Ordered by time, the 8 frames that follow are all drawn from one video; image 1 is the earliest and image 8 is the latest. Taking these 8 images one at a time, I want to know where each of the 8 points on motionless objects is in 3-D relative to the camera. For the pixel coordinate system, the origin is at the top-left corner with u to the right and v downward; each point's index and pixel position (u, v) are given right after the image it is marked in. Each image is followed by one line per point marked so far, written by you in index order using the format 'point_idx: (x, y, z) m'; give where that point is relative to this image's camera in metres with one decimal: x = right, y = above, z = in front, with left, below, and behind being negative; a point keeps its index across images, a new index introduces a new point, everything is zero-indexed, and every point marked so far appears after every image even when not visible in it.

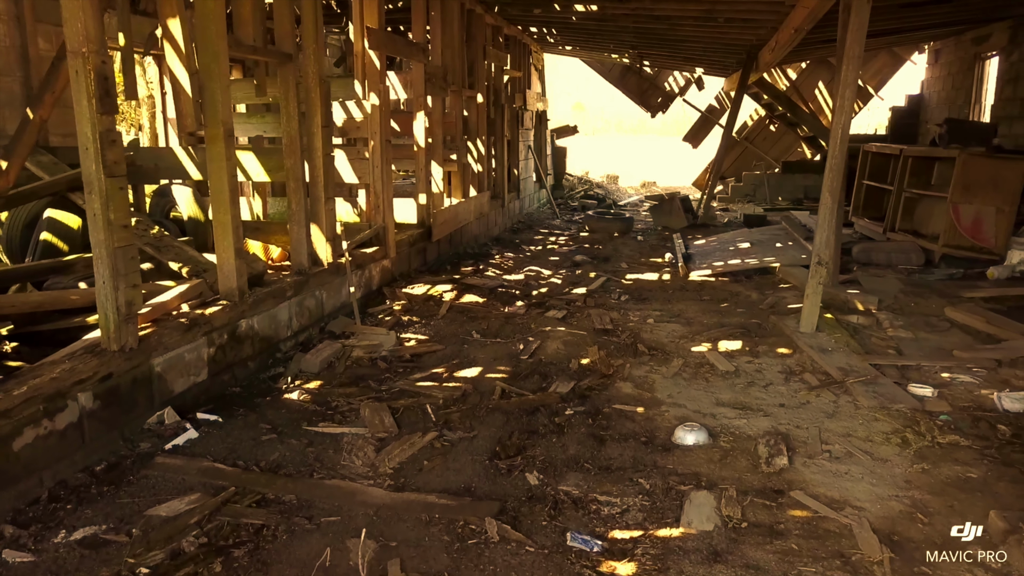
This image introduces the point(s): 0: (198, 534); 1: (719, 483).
0: (-1.5, -1.1, +2.9) m
1: (+1.1, -1.1, +3.4) m
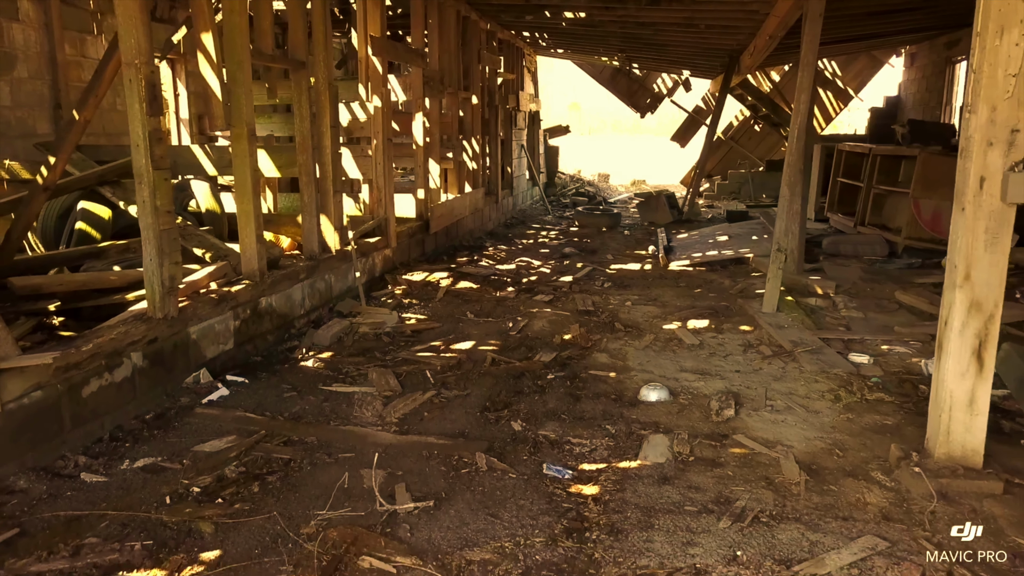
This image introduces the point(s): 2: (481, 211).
0: (-1.5, -1.0, +3.5) m
1: (+1.1, -0.9, +4.0) m
2: (-0.5, +1.4, +11.1) m
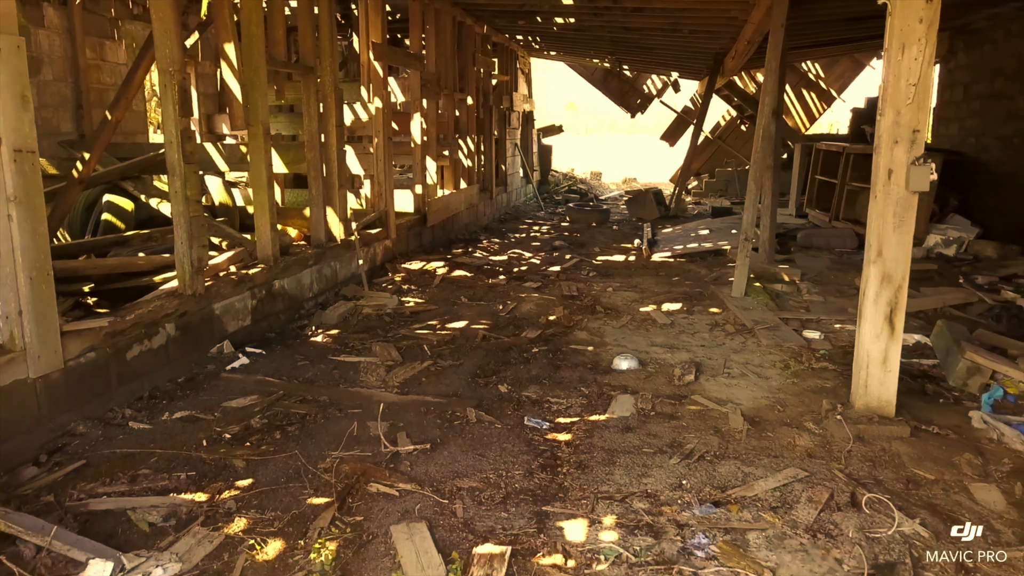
0: (-1.6, -0.8, +4.1) m
1: (+1.0, -0.8, +4.6) m
2: (-0.7, +1.5, +11.7) m
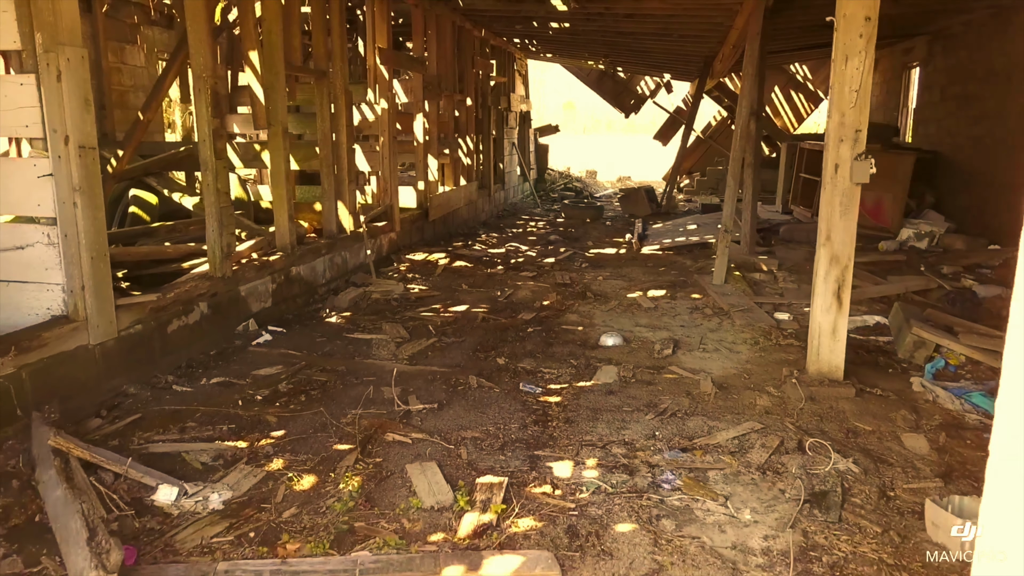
0: (-1.7, -0.7, +4.6) m
1: (+0.9, -0.6, +5.1) m
2: (-0.7, +1.7, +12.2) m
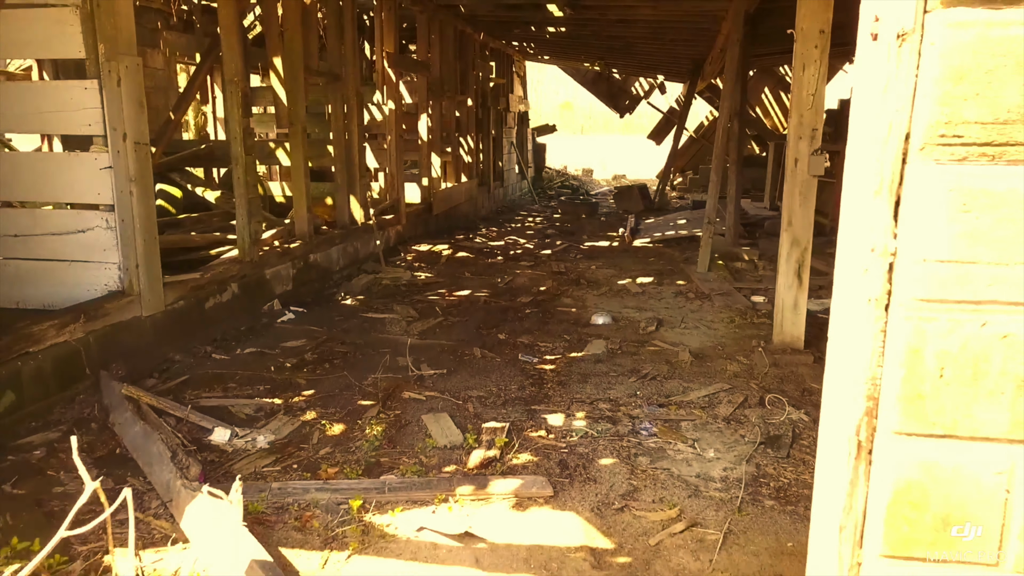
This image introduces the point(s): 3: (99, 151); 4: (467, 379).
0: (-1.7, -0.5, +5.2) m
1: (+0.9, -0.5, +5.7) m
2: (-0.8, +1.9, +12.8) m
3: (-2.9, +1.0, +4.3) m
4: (-0.3, -0.7, +4.8) m
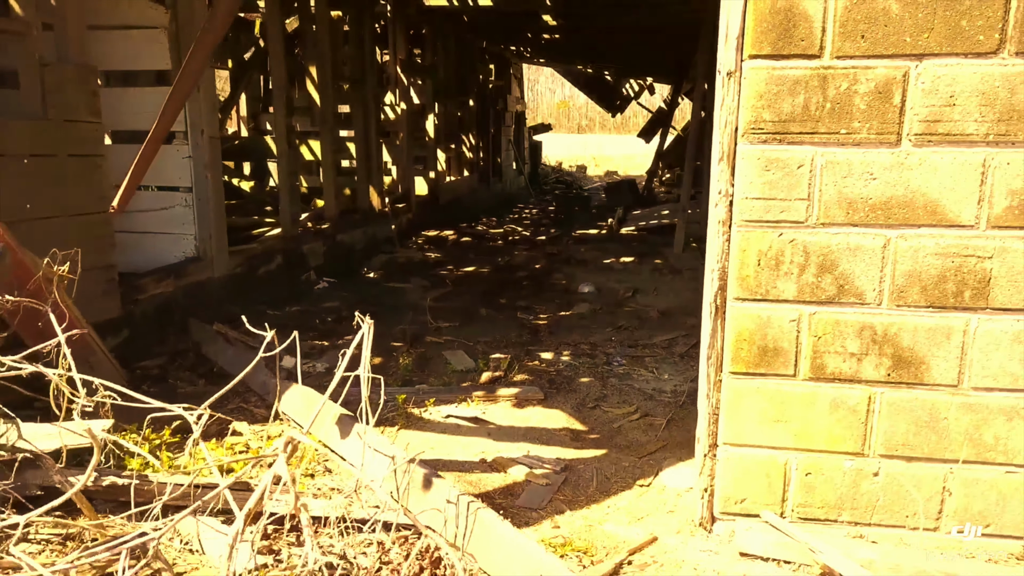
0: (-1.7, -0.2, +6.3) m
1: (+0.9, -0.1, +6.8) m
2: (-0.8, +2.2, +13.9) m
3: (-2.9, +1.3, +5.4) m
4: (-0.3, -0.4, +5.9) m
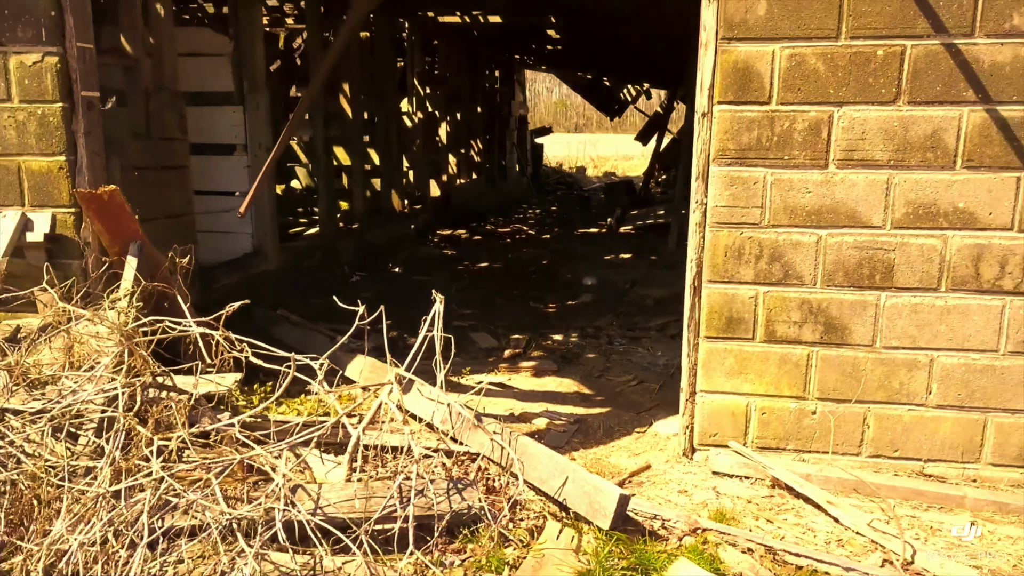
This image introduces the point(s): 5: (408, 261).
0: (-1.5, -0.1, +7.1) m
1: (+1.1, -0.1, +7.7) m
2: (-0.7, +2.3, +14.8) m
3: (-2.8, +1.4, +6.3) m
4: (-0.2, -0.3, +6.7) m
5: (-1.5, +0.4, +9.1) m
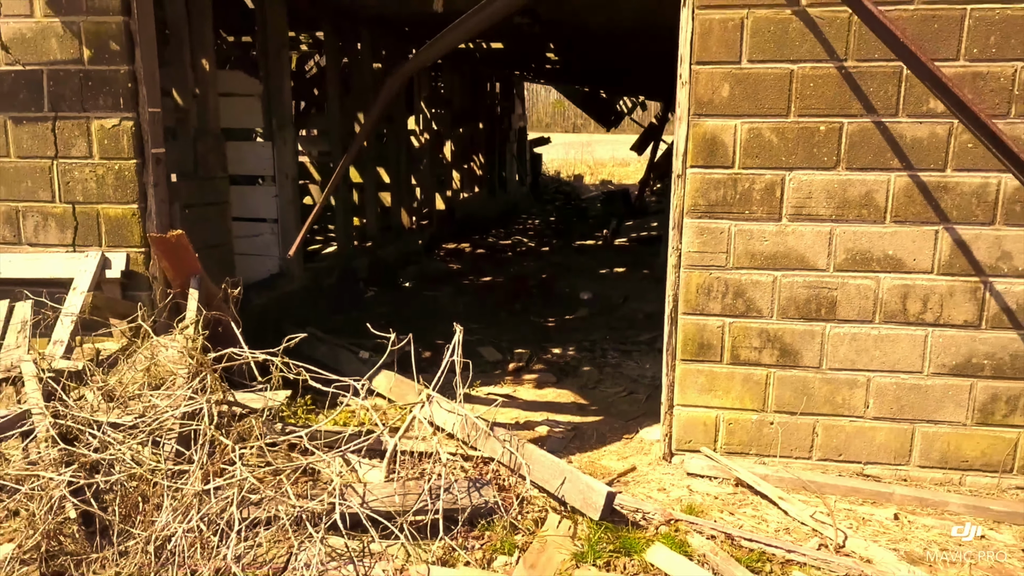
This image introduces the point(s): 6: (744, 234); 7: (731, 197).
0: (-1.5, -0.3, +7.8) m
1: (+1.1, -0.3, +8.4) m
2: (-0.7, +2.1, +15.5) m
3: (-2.7, +1.2, +7.0) m
4: (-0.2, -0.5, +7.4) m
5: (-1.5, +0.2, +9.7) m
6: (+1.5, +0.4, +4.0) m
7: (+1.4, +0.6, +4.0) m
